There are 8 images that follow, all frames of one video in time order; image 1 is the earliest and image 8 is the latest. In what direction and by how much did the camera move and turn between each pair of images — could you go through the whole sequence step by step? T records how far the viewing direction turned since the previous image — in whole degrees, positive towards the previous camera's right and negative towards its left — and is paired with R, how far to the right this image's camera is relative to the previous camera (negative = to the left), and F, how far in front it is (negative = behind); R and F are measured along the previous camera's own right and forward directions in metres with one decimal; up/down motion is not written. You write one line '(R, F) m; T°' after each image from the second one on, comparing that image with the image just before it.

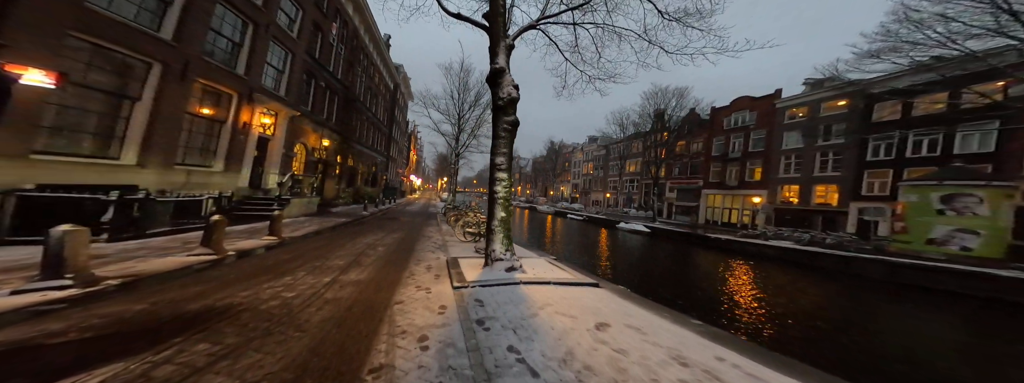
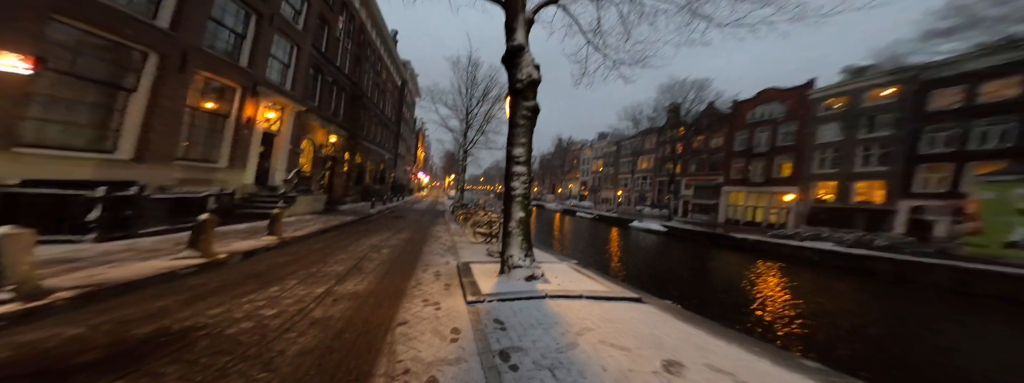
(-0.3, +0.7) m; -2°
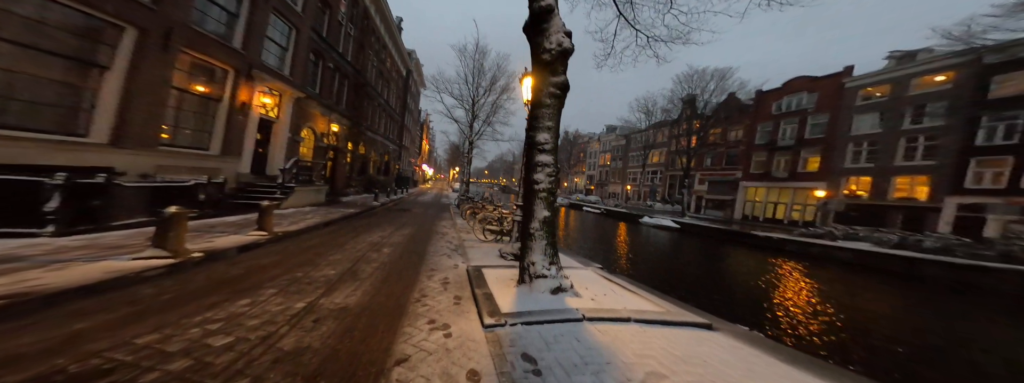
(-0.3, +0.9) m; -1°
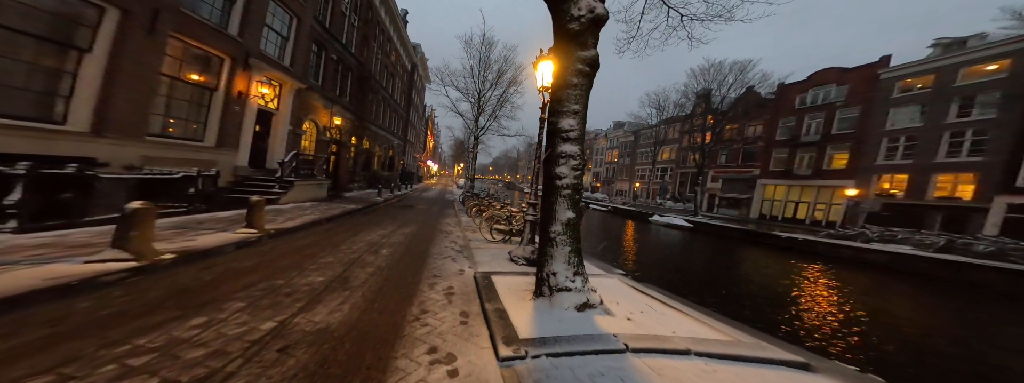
(-0.2, +0.7) m; -1°
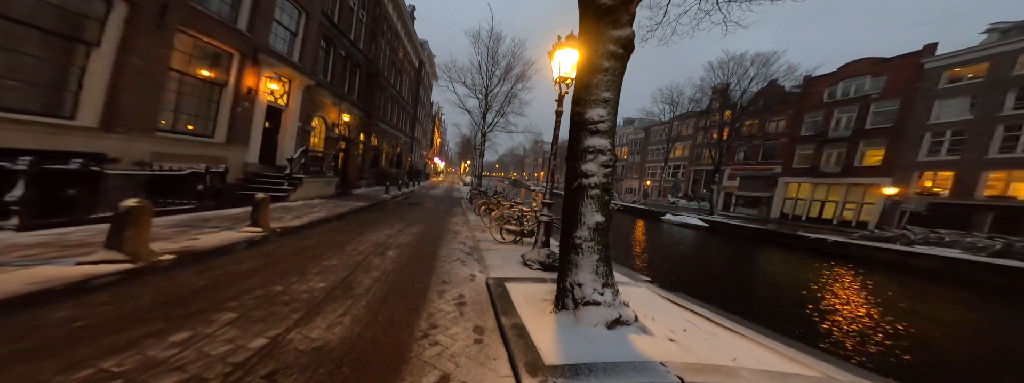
(-0.1, +0.4) m; -2°
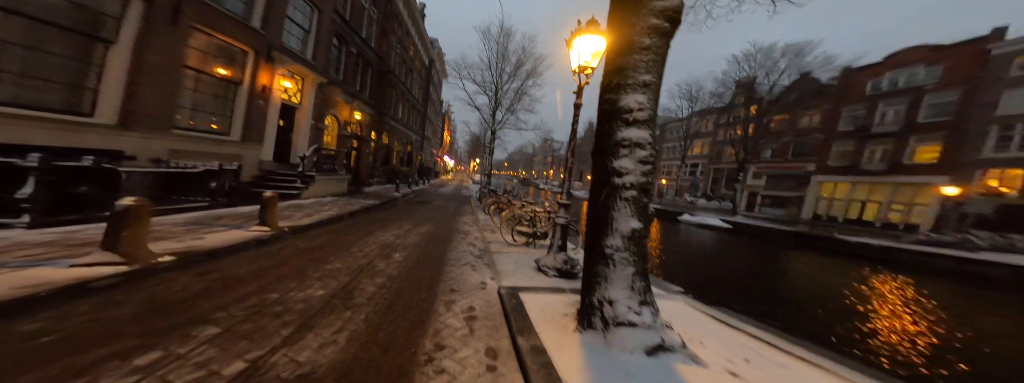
(-0.1, +0.4) m; -3°
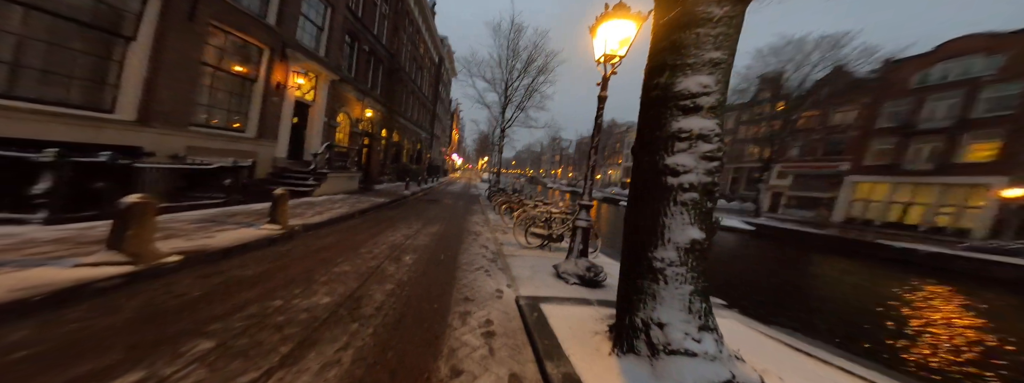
(-0.2, +0.3) m; -2°
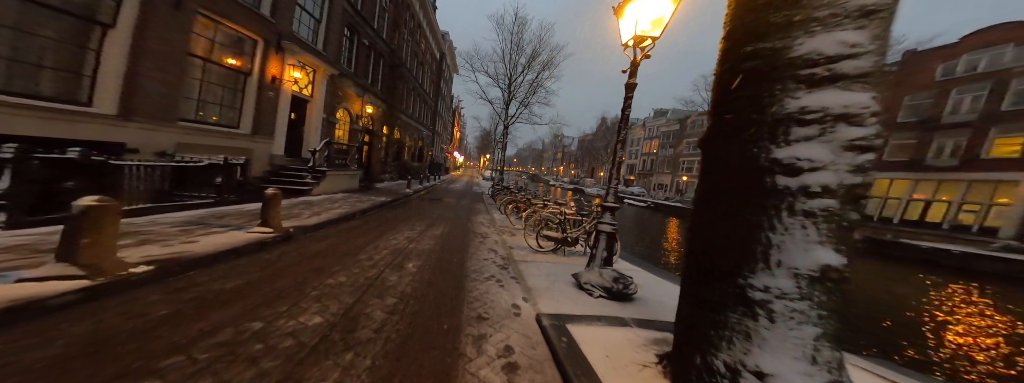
(-0.2, +0.5) m; 0°
